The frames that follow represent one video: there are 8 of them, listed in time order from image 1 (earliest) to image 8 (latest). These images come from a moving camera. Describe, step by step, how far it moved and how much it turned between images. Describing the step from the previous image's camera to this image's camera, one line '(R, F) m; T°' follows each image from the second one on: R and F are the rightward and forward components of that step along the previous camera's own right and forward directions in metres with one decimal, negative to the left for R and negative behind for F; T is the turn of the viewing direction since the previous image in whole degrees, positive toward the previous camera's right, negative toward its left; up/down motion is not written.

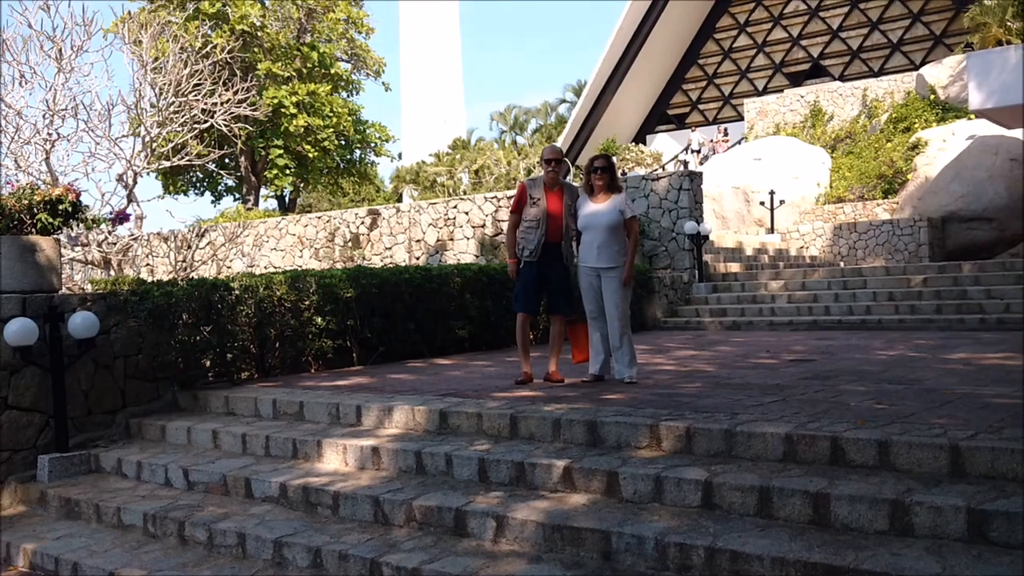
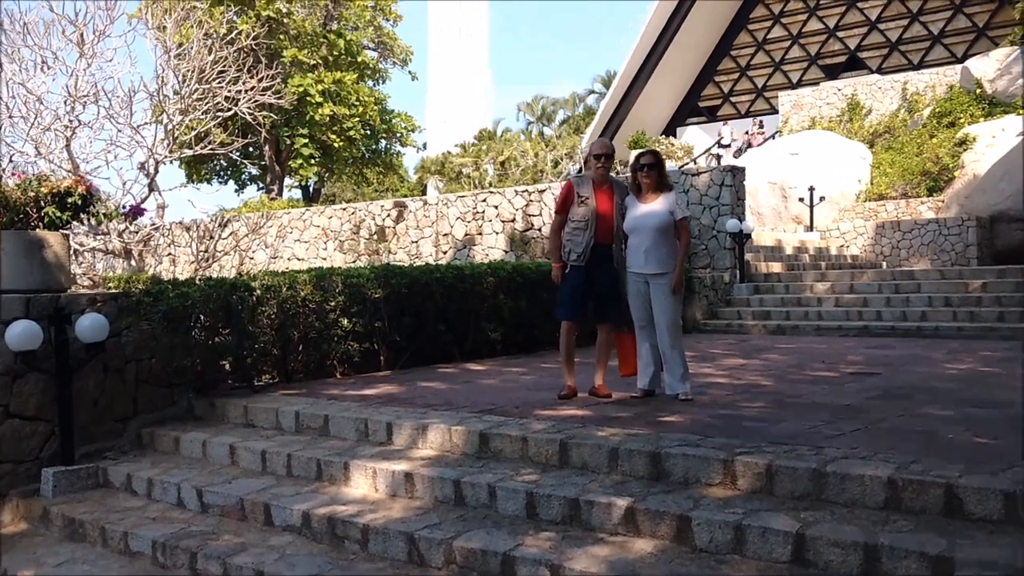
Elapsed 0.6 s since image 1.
(-0.1, +0.5) m; -1°
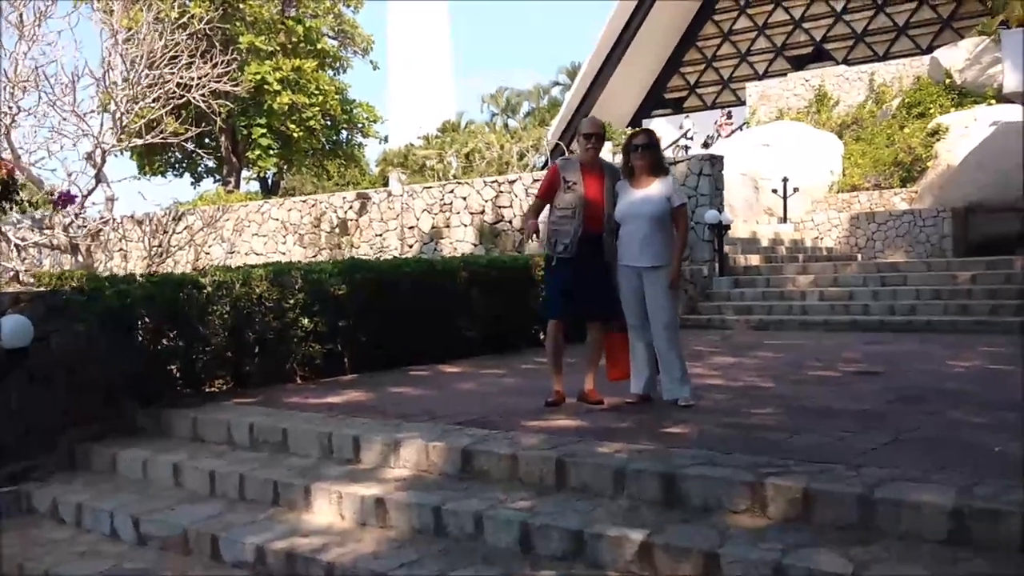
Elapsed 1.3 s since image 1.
(-0.1, +0.5) m; +2°
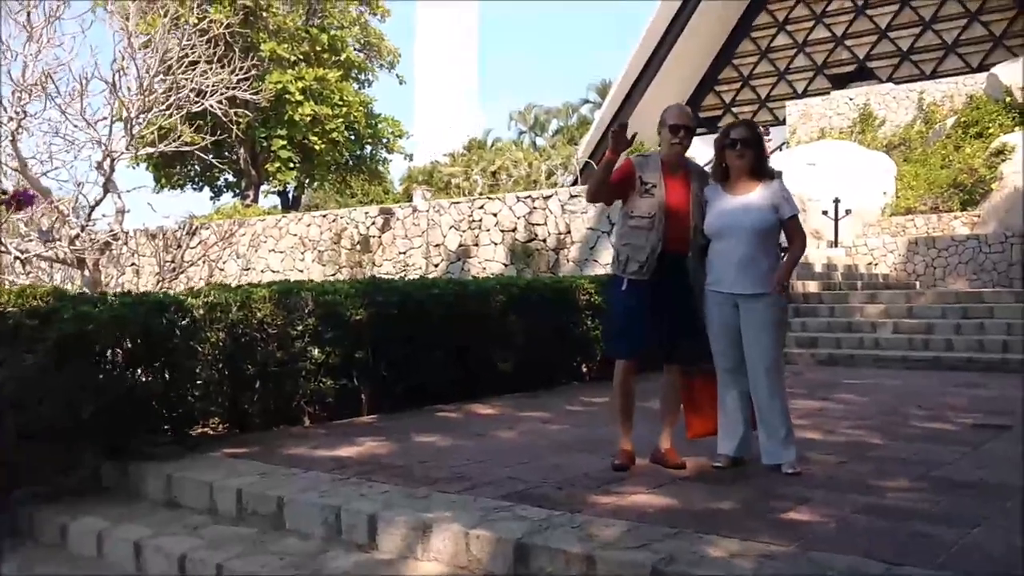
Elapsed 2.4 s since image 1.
(-0.2, +1.0) m; -1°
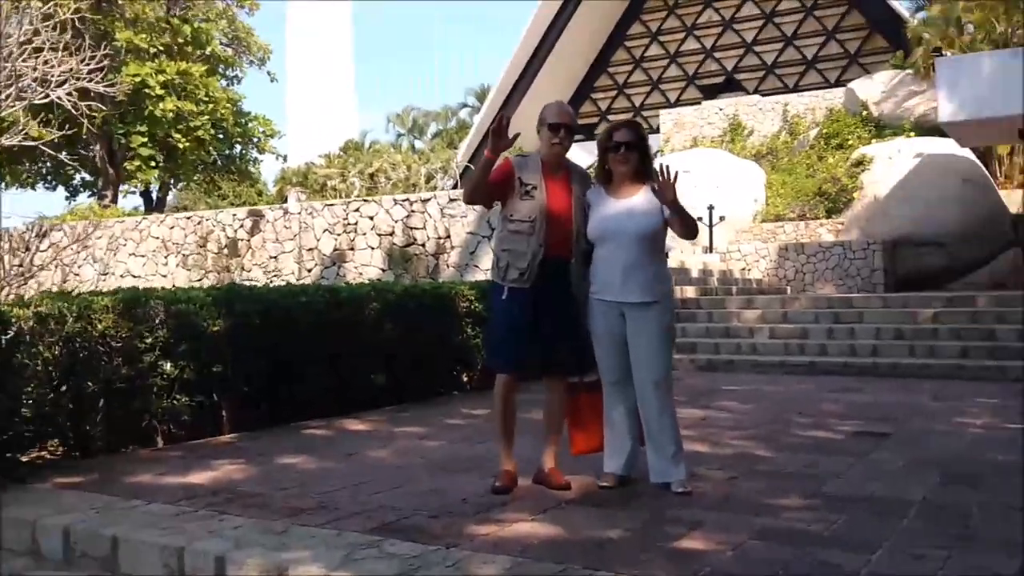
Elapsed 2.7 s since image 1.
(0.0, +0.3) m; +7°
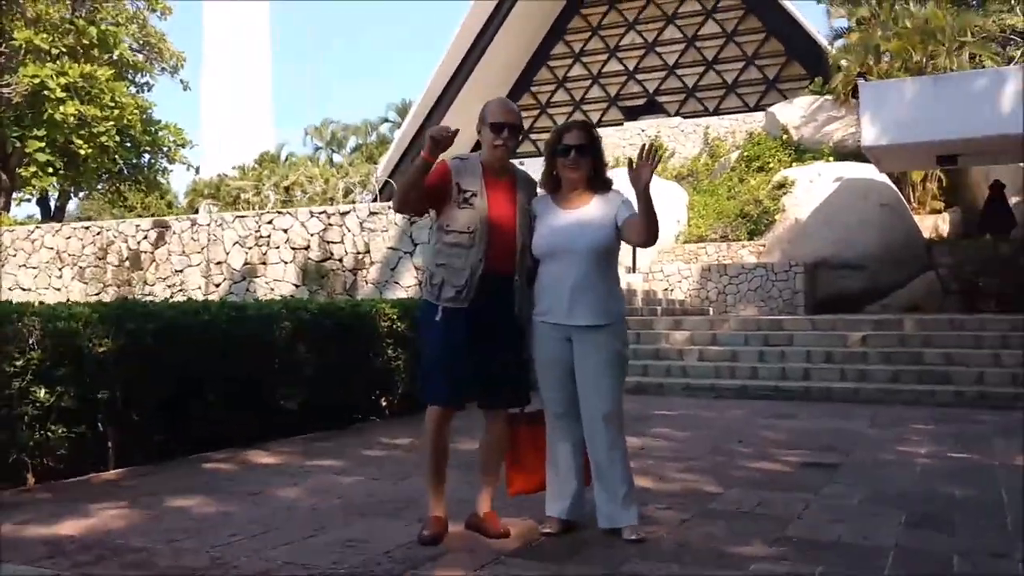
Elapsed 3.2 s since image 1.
(-0.1, +0.4) m; +5°
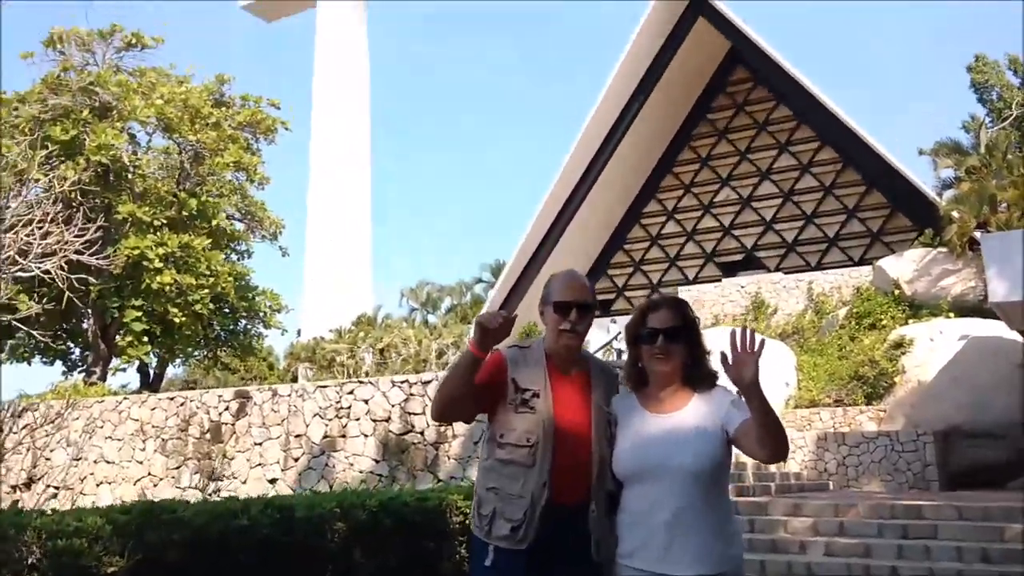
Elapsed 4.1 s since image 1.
(+0.1, +0.7) m; -6°
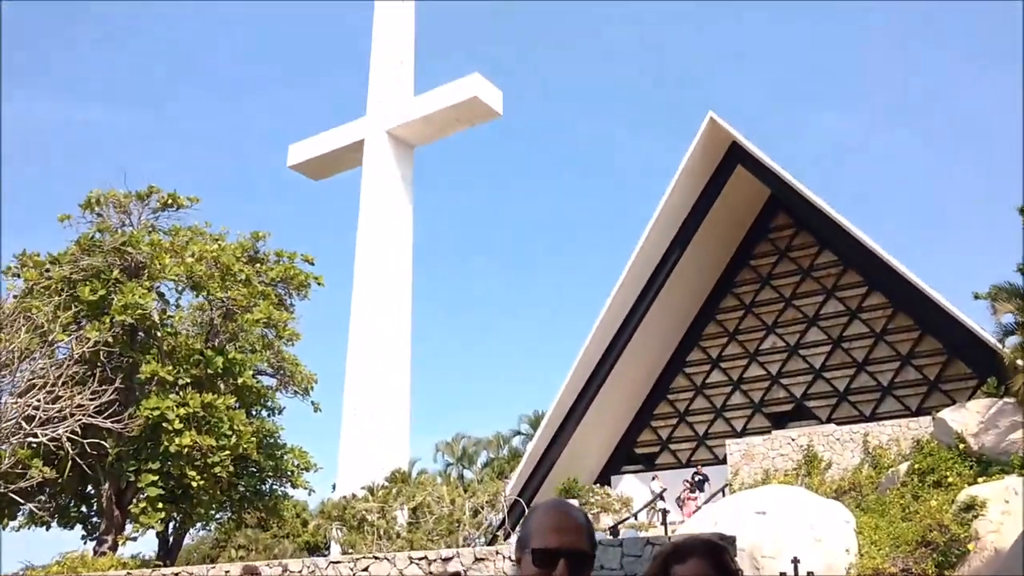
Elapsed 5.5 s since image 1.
(+0.2, +0.7) m; -3°
